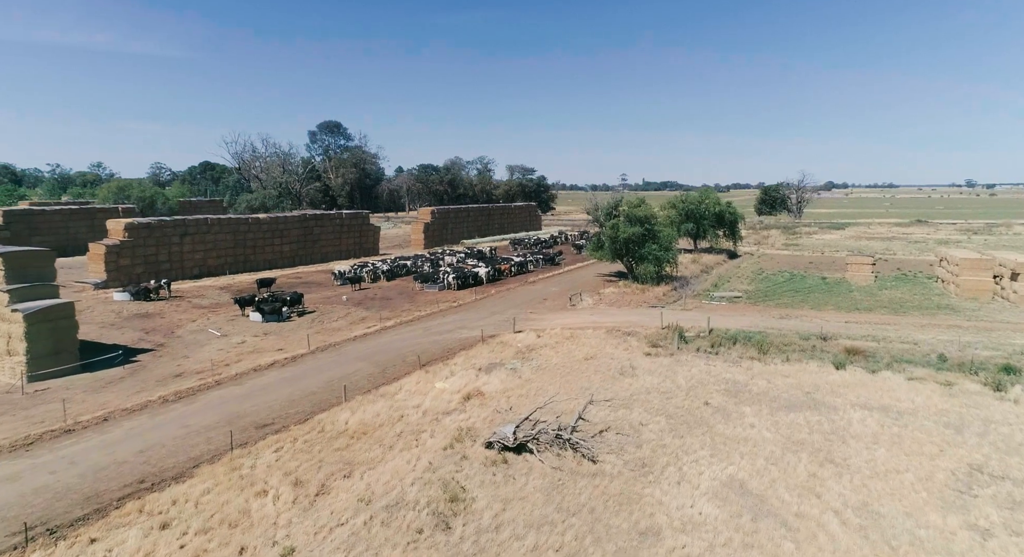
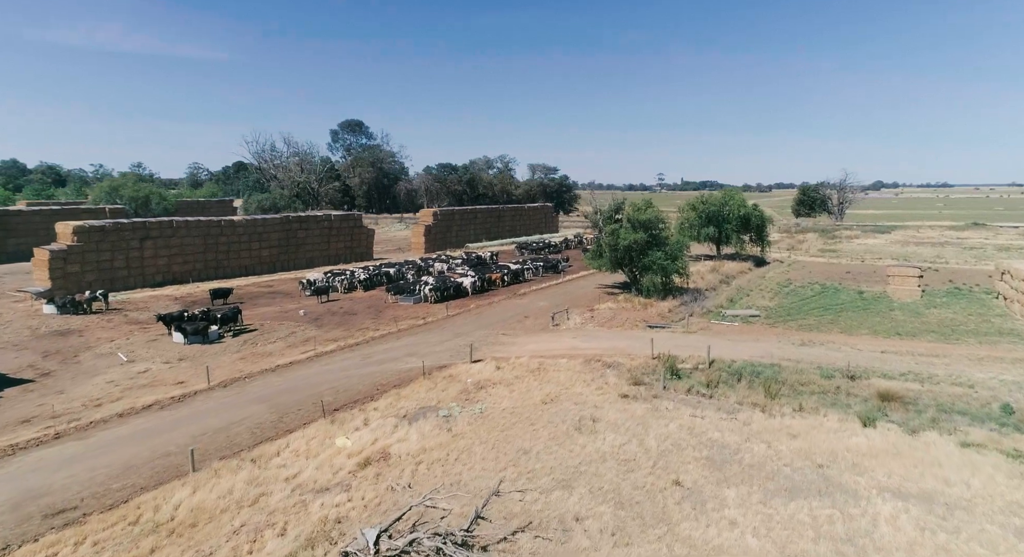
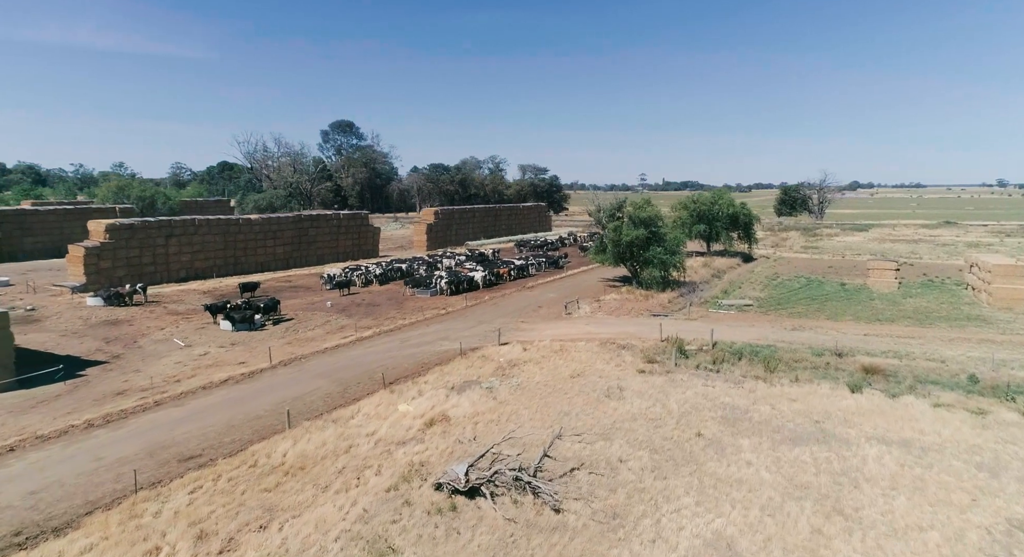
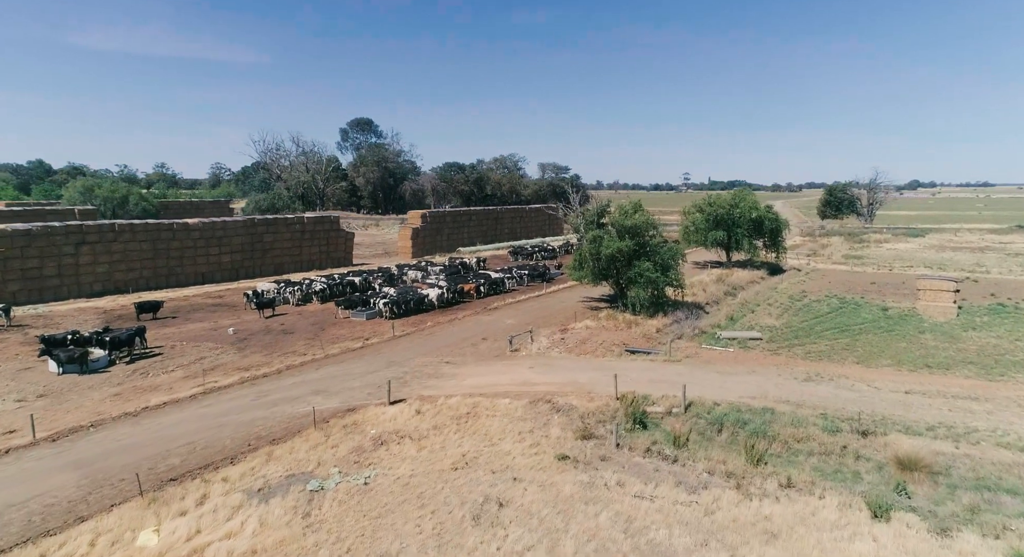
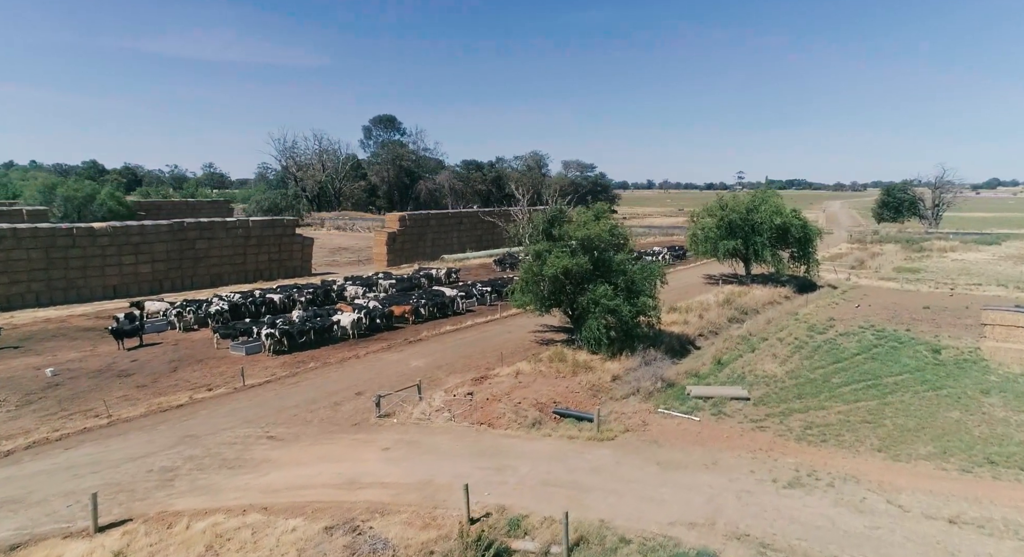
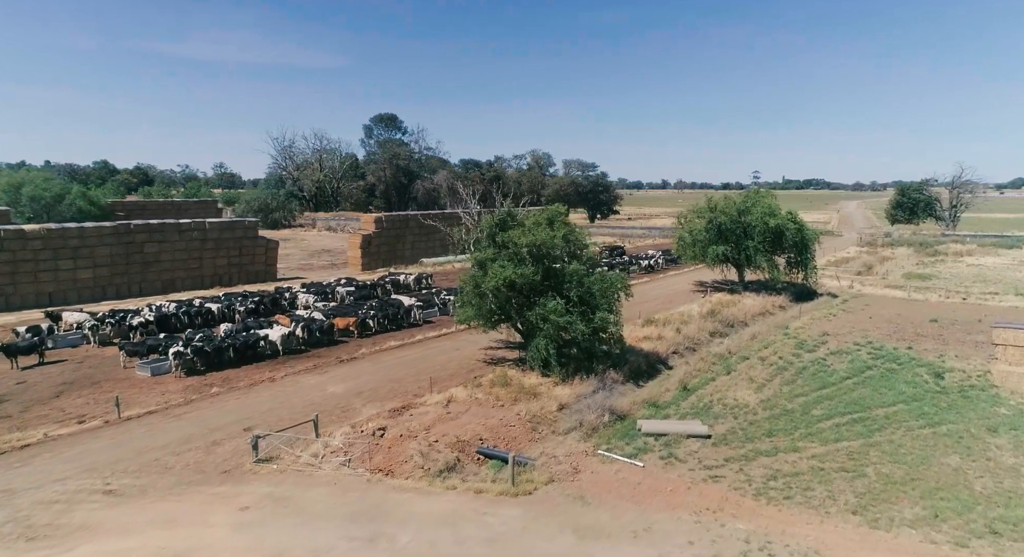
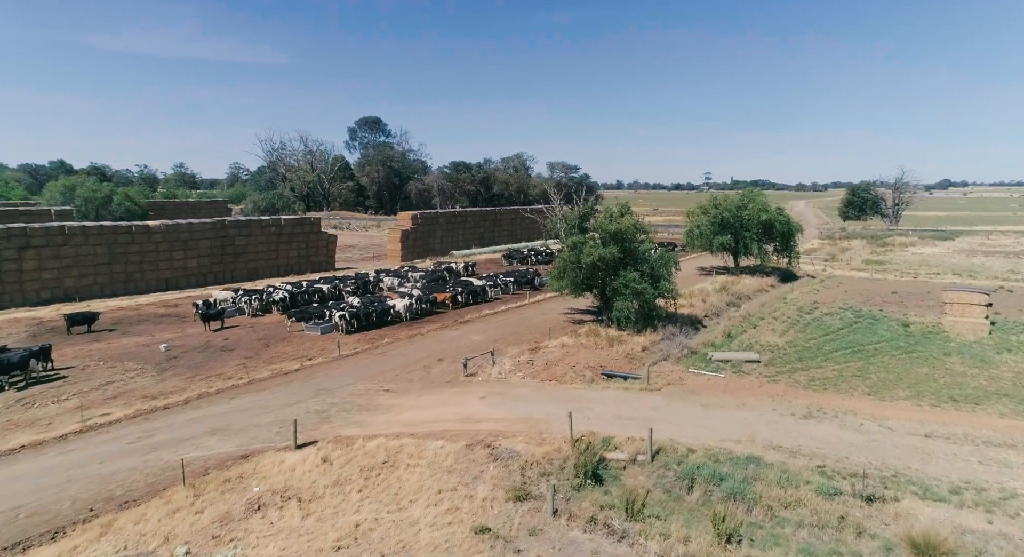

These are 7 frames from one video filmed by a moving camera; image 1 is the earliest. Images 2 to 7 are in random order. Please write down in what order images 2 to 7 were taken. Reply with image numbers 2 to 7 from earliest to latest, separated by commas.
3, 2, 4, 7, 5, 6
